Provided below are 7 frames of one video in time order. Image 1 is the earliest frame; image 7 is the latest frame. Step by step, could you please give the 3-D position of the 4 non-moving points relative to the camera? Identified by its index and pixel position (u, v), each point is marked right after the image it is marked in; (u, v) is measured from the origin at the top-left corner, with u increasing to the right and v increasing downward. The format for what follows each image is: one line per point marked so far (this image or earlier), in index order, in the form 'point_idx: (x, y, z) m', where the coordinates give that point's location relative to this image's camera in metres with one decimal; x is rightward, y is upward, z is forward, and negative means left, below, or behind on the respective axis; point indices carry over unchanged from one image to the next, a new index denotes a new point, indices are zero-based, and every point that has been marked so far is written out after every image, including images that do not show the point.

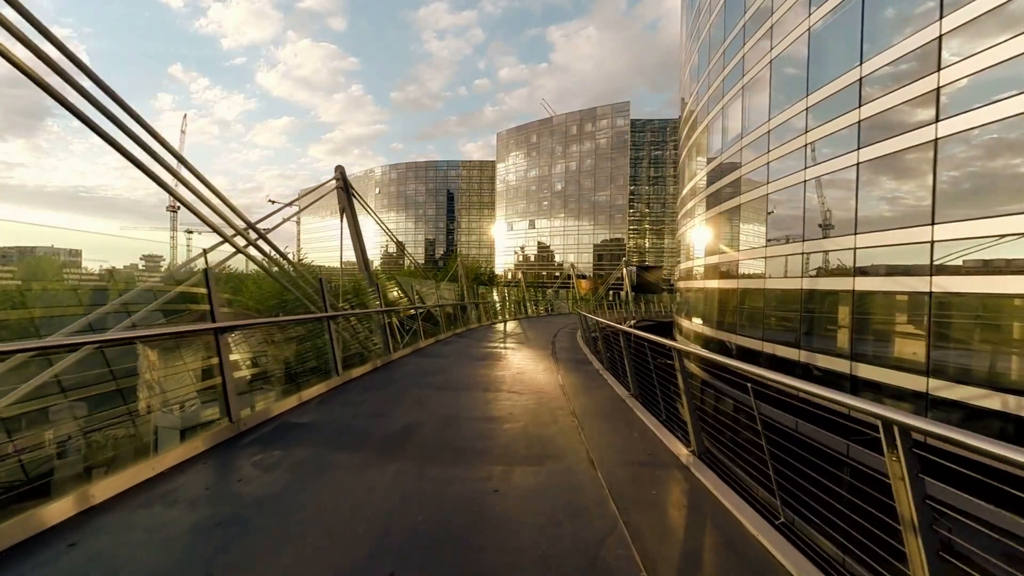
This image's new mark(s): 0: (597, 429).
0: (+0.6, -1.1, +3.7) m
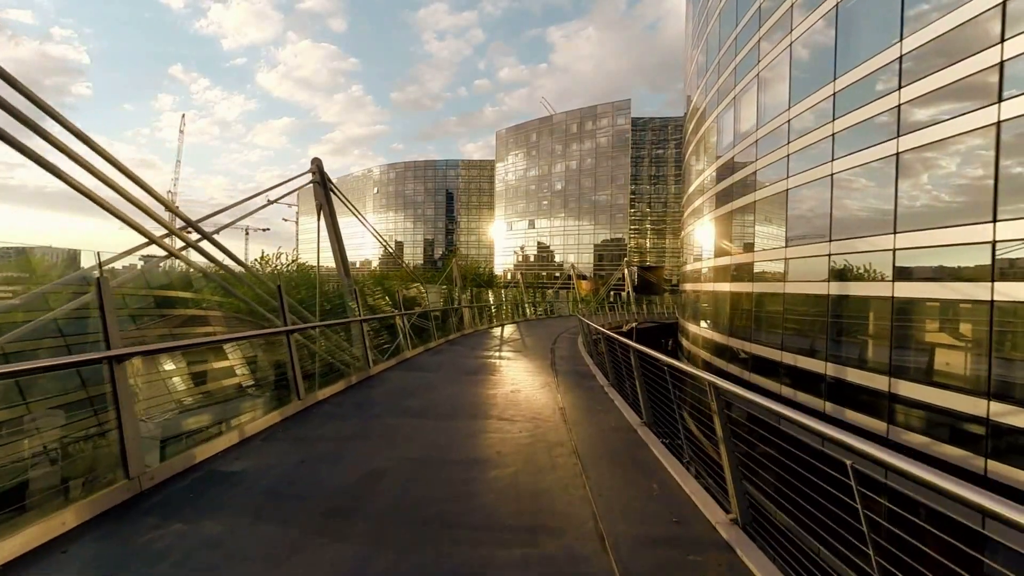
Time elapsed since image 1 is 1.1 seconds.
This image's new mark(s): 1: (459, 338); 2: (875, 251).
0: (+0.6, -1.1, +3.1) m
1: (-1.6, -1.5, +13.8) m
2: (+7.8, +0.7, +11.0) m
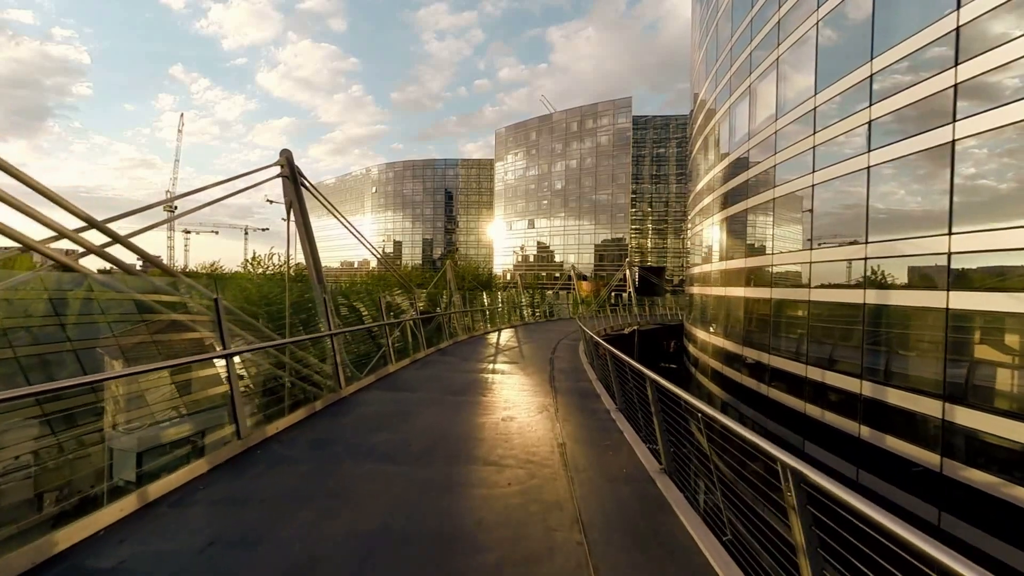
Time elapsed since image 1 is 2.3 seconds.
0: (+0.5, -1.2, +2.3) m
1: (-1.6, -1.6, +13.0) m
2: (+7.8, +0.6, +10.3) m
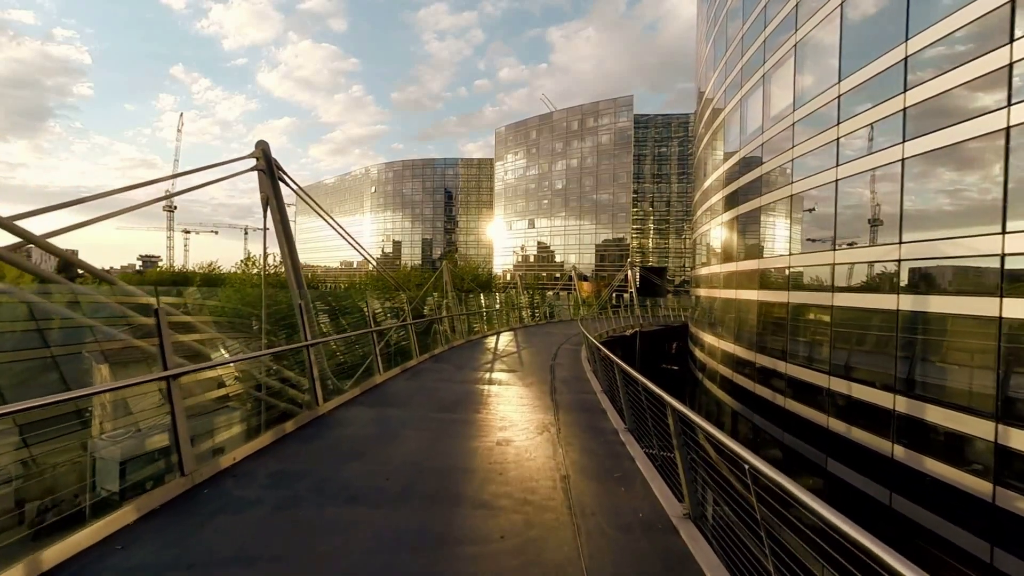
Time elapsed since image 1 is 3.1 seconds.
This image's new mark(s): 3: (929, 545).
0: (+0.5, -1.3, +1.8) m
1: (-1.7, -1.6, +12.5) m
2: (+7.7, +0.6, +9.7) m
3: (+7.2, -4.4, +8.8) m
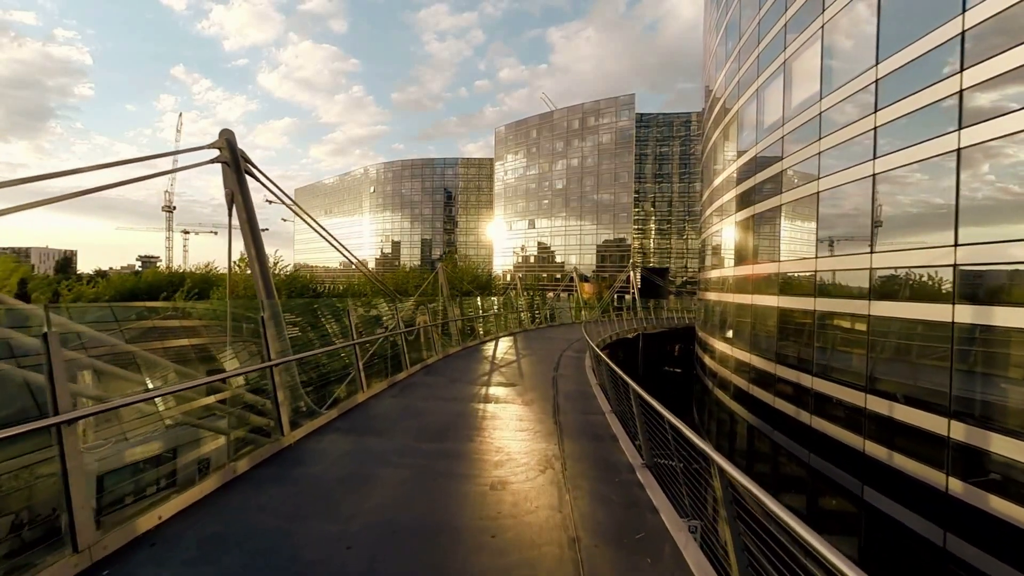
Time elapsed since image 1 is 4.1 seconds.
0: (+0.5, -1.3, +1.2) m
1: (-1.7, -1.7, +11.9) m
2: (+7.7, +0.5, +9.1) m
3: (+7.1, -4.5, +8.2) m
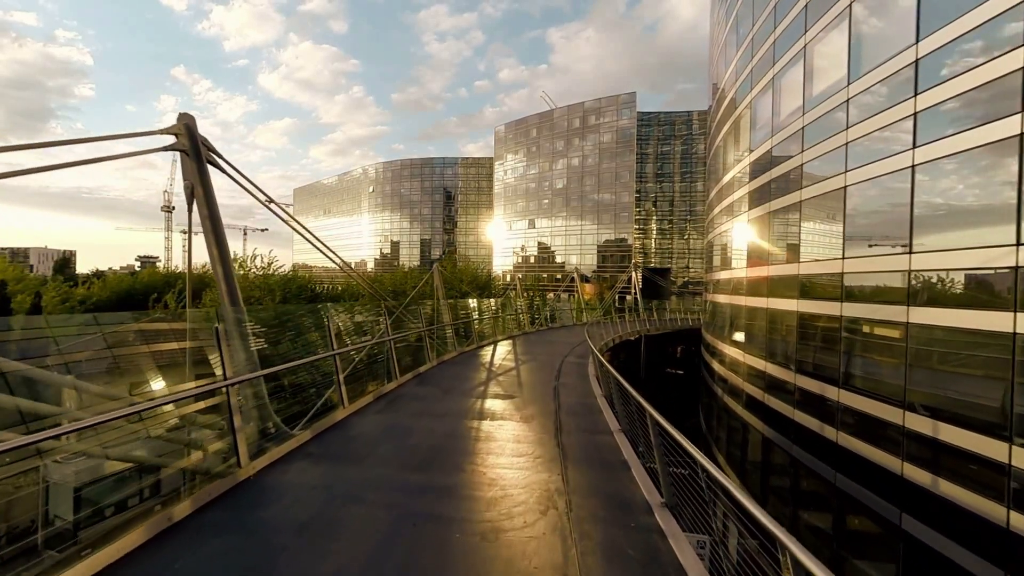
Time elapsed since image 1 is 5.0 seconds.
0: (+0.4, -1.4, +0.7) m
1: (-1.7, -1.7, +11.4) m
2: (+7.7, +0.4, +8.6) m
3: (+7.1, -4.5, +7.6) m
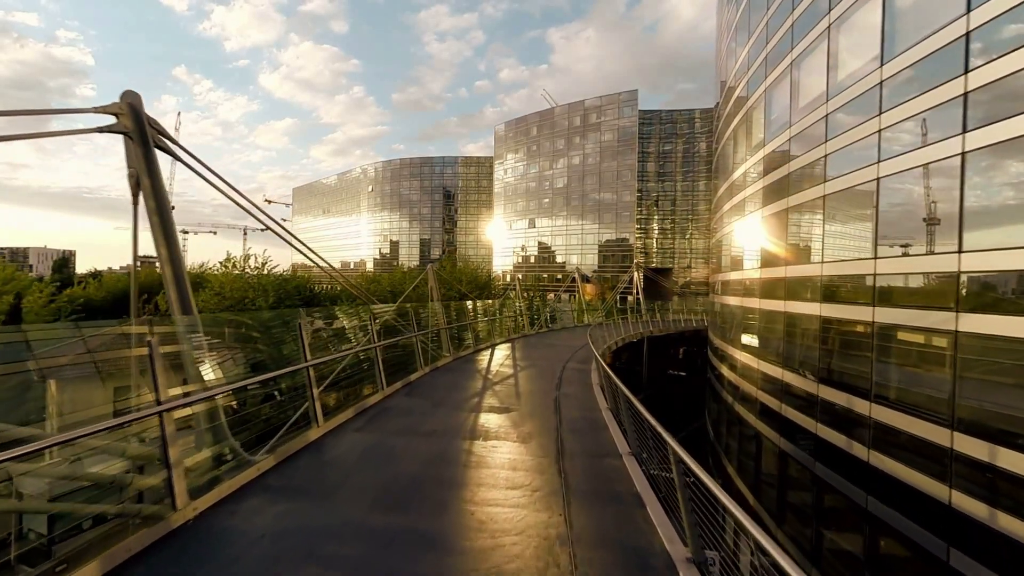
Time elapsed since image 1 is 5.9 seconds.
0: (+0.4, -1.4, +0.1) m
1: (-1.7, -1.8, +10.8) m
2: (+7.7, +0.4, +8.0) m
3: (+7.1, -4.6, +7.0) m
